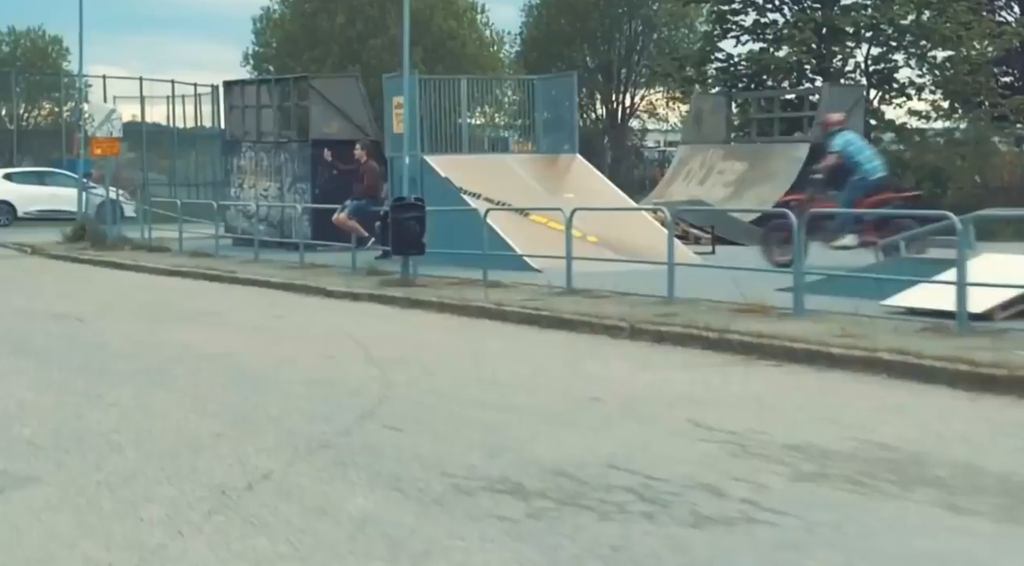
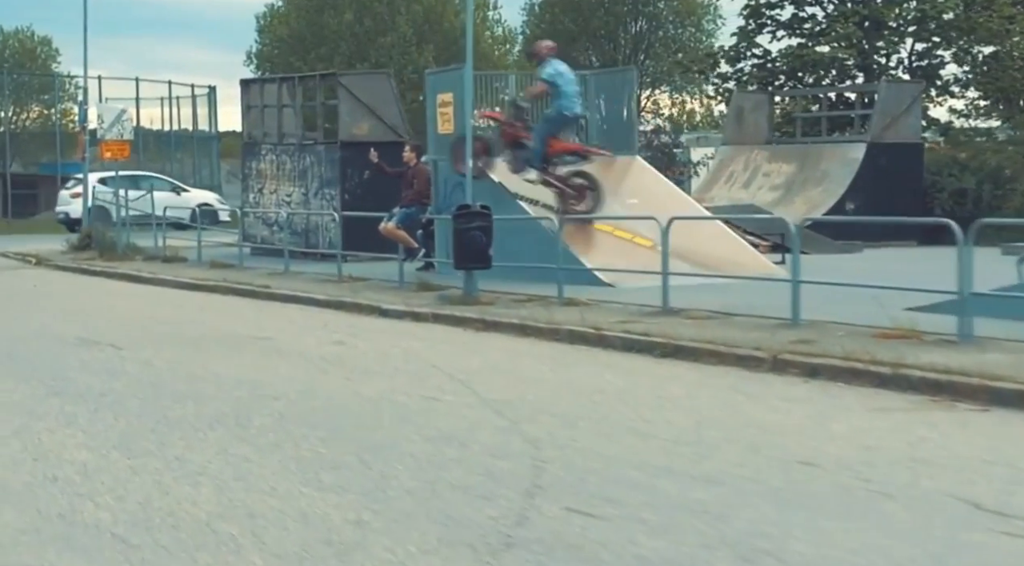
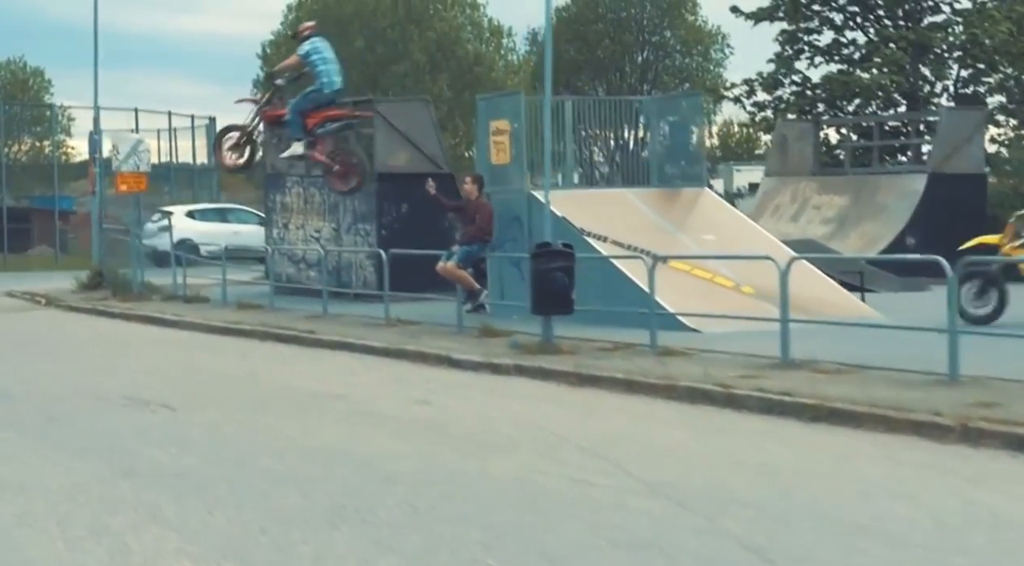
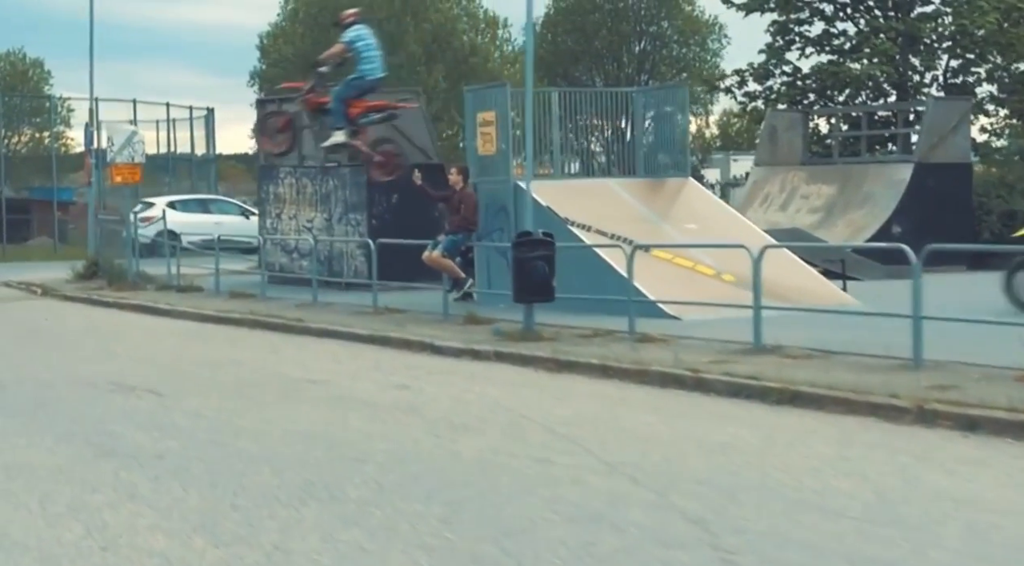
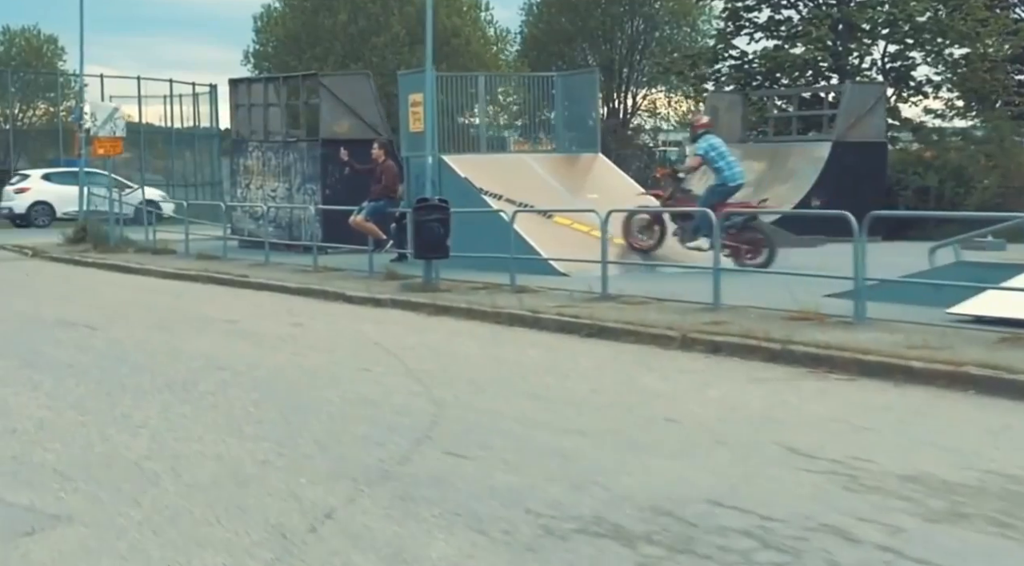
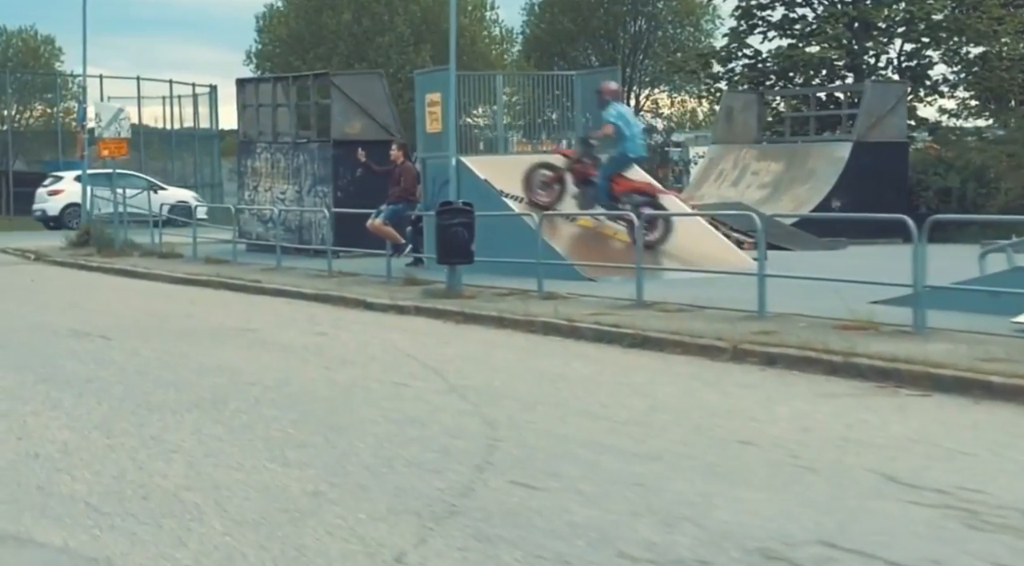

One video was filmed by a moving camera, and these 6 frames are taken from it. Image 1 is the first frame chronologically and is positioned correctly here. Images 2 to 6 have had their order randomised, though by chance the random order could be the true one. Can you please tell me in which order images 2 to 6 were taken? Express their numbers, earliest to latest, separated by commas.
5, 6, 2, 4, 3
